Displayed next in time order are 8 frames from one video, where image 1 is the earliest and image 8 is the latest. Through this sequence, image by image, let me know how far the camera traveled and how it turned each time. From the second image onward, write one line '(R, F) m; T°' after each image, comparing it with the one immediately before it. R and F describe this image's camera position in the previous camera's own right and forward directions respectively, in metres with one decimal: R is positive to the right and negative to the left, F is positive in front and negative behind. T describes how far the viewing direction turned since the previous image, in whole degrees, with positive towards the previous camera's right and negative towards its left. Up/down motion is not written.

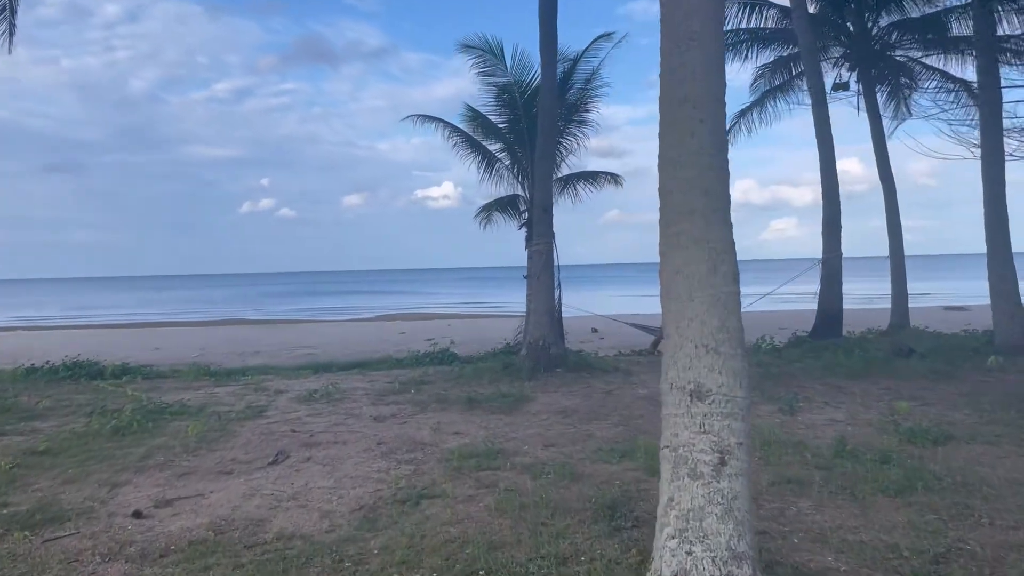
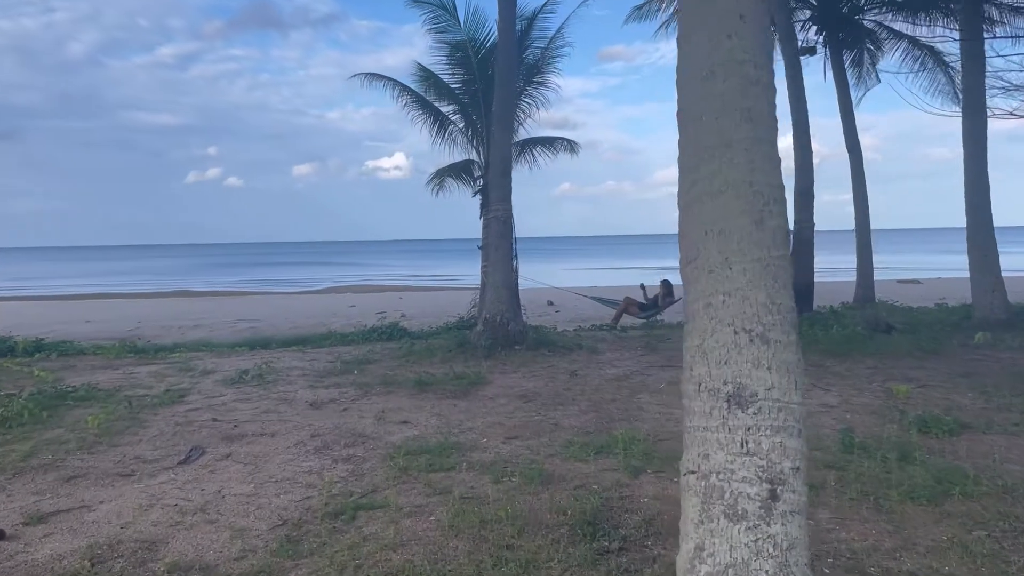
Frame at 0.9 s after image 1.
(0.0, +0.9) m; +3°
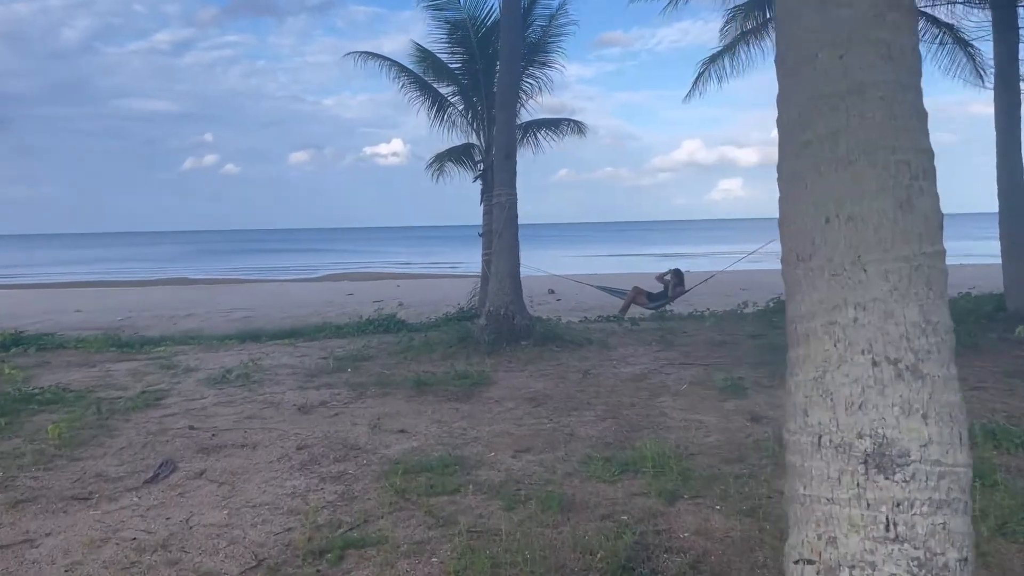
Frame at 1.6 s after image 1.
(-0.1, +0.7) m; 0°
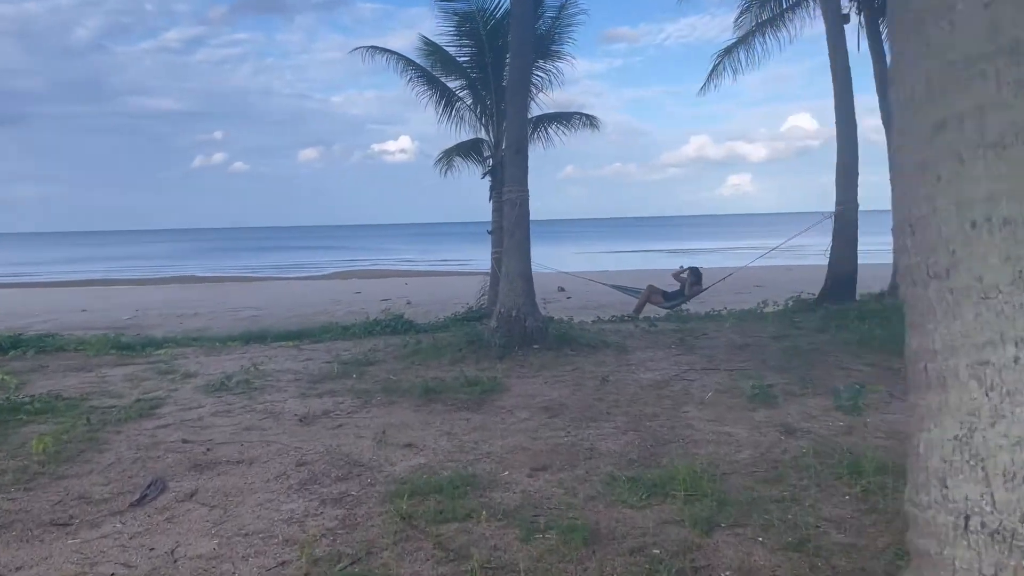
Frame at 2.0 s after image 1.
(0.0, +0.4) m; -1°
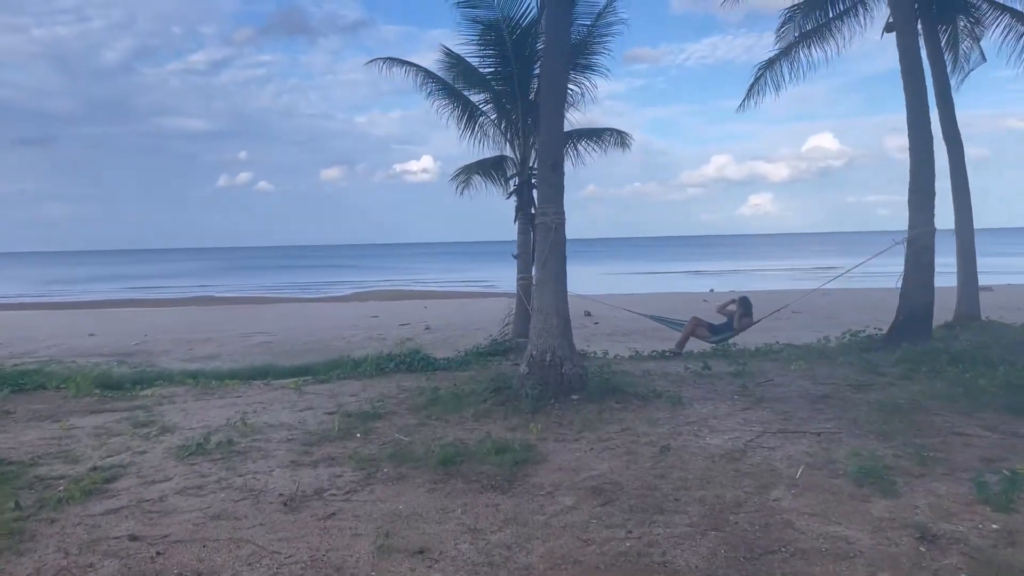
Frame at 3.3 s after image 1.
(-0.1, +1.3) m; -1°
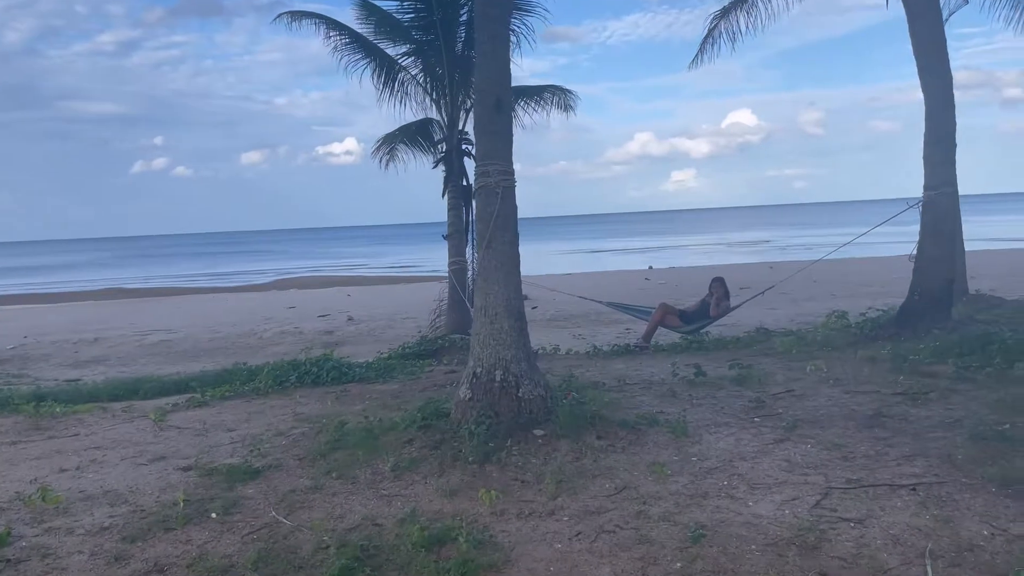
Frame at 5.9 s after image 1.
(0.0, +2.2) m; +5°
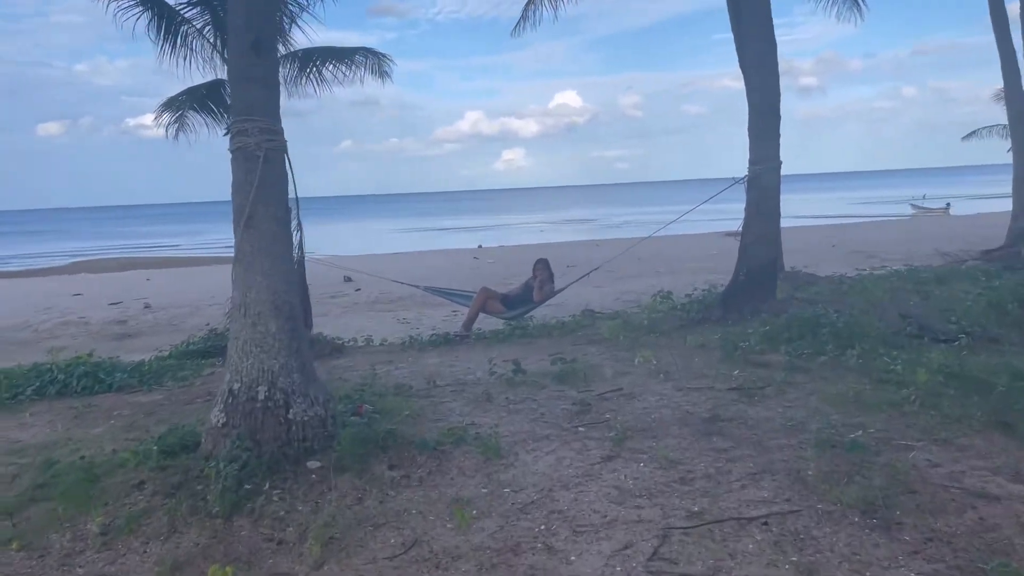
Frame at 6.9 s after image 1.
(+0.3, +1.0) m; +11°
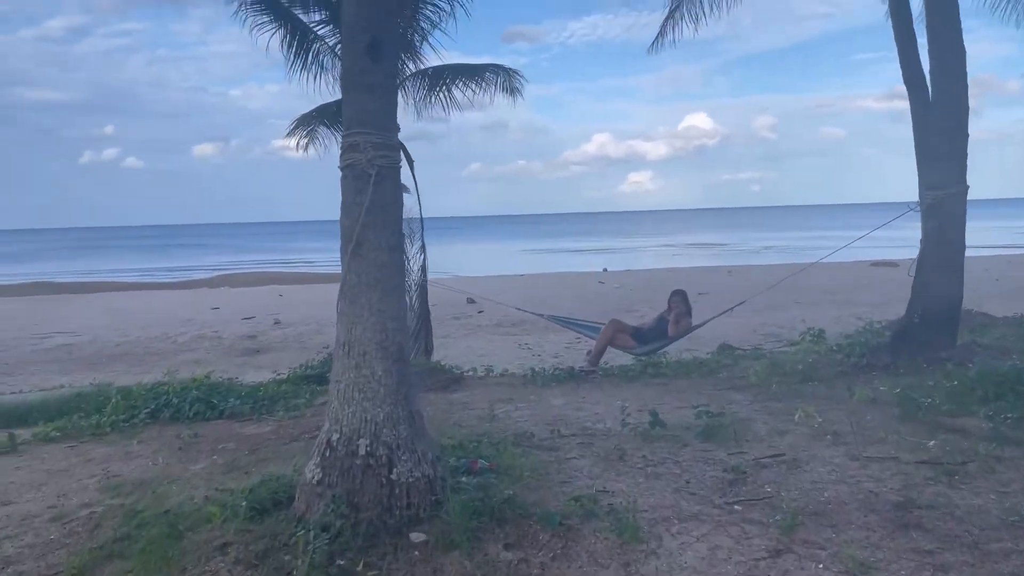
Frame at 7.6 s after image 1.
(-0.1, +0.7) m; -8°
